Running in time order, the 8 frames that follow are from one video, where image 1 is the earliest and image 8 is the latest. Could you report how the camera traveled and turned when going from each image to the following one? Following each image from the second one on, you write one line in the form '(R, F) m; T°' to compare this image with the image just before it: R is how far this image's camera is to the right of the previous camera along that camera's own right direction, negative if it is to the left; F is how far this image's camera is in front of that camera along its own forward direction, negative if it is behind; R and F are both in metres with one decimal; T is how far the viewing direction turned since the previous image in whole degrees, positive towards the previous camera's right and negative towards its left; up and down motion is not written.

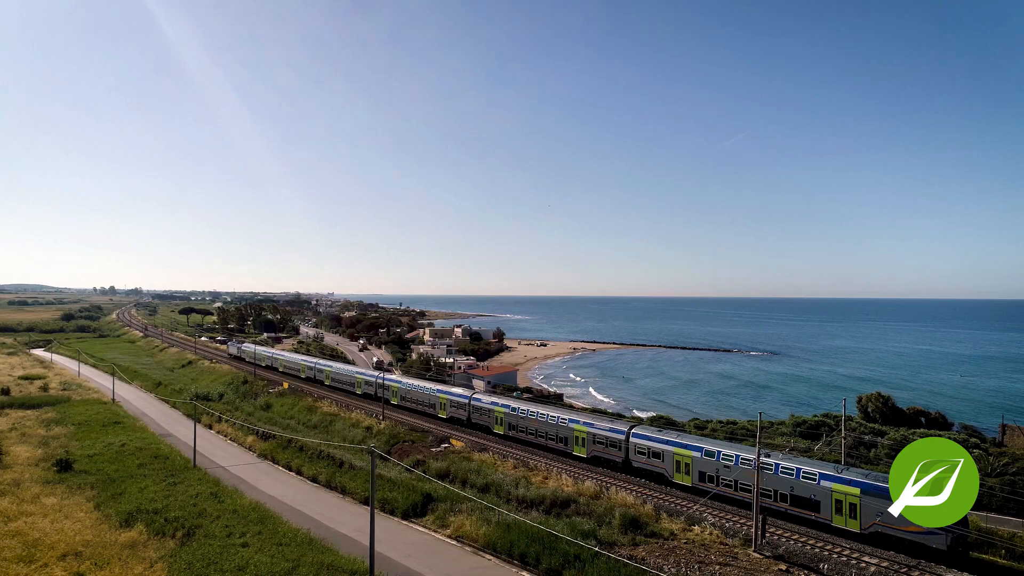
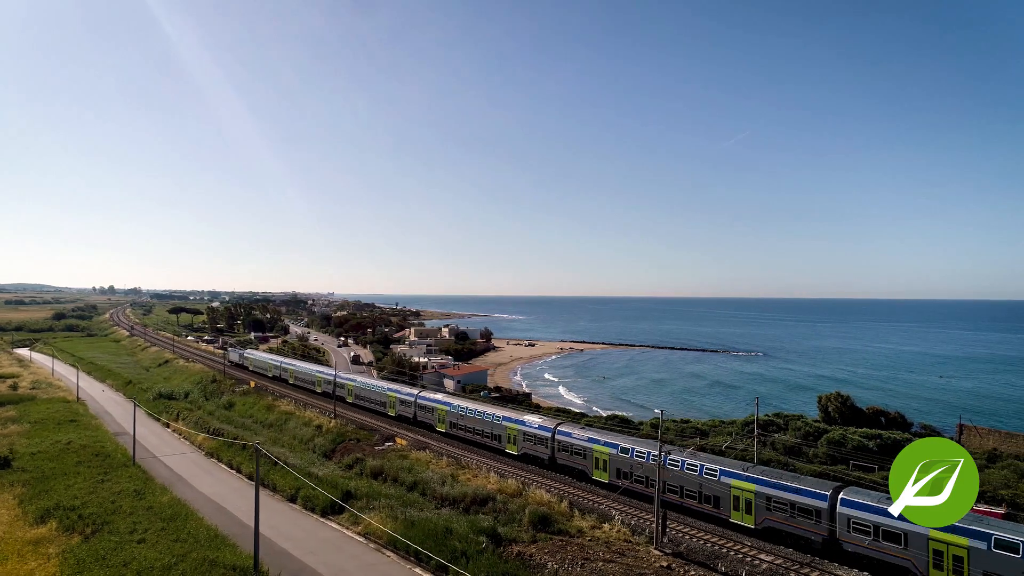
(+3.2, -0.1) m; 0°
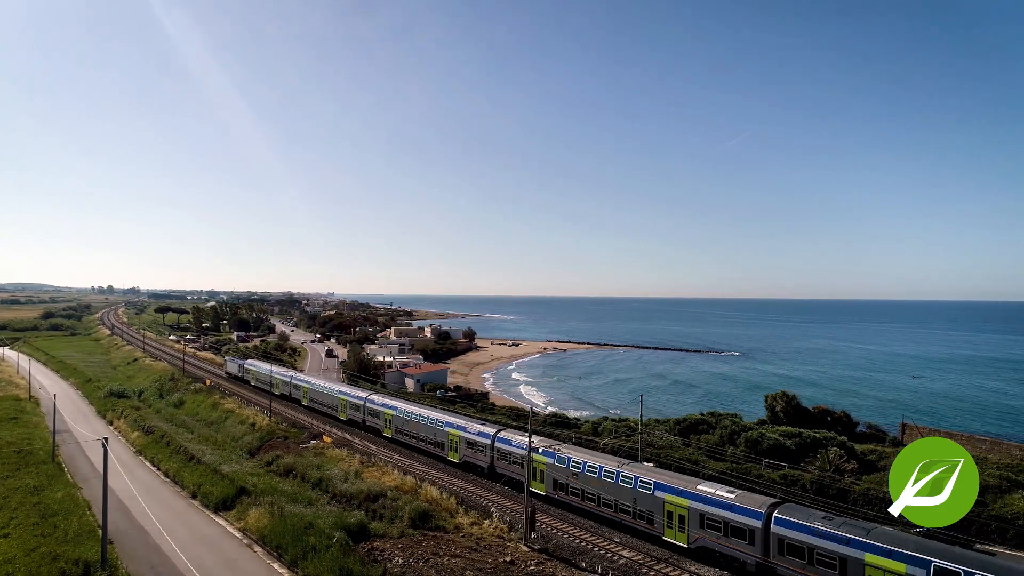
(+4.3, -0.2) m; 0°
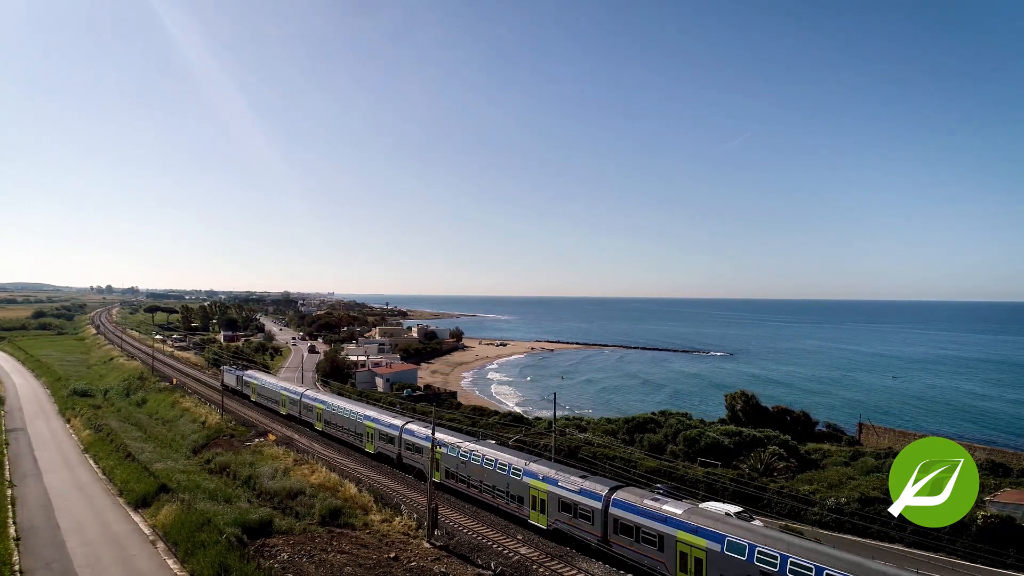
(+3.2, -0.1) m; 0°
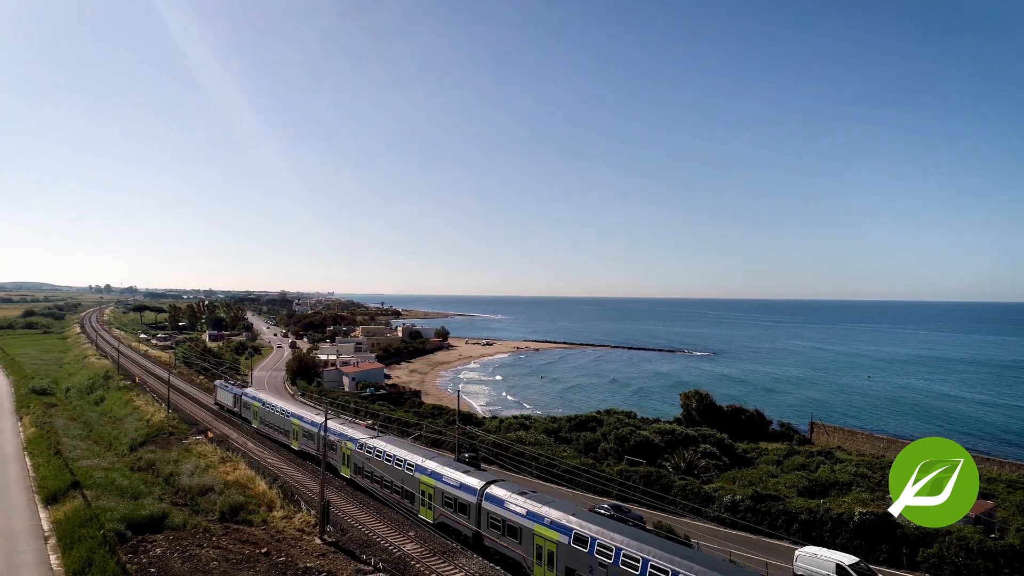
(+3.6, -0.1) m; 0°
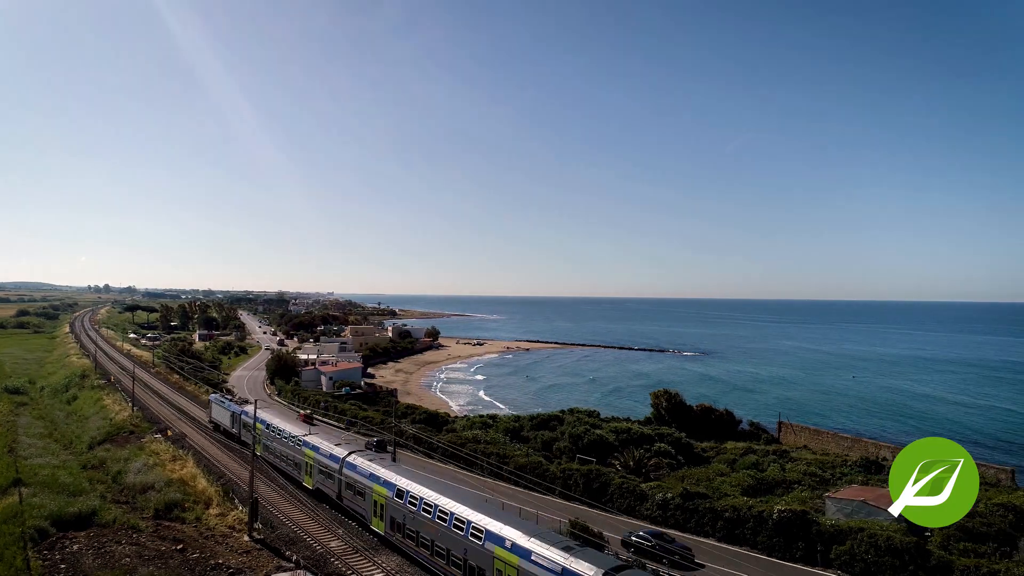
(+2.4, -0.1) m; 0°
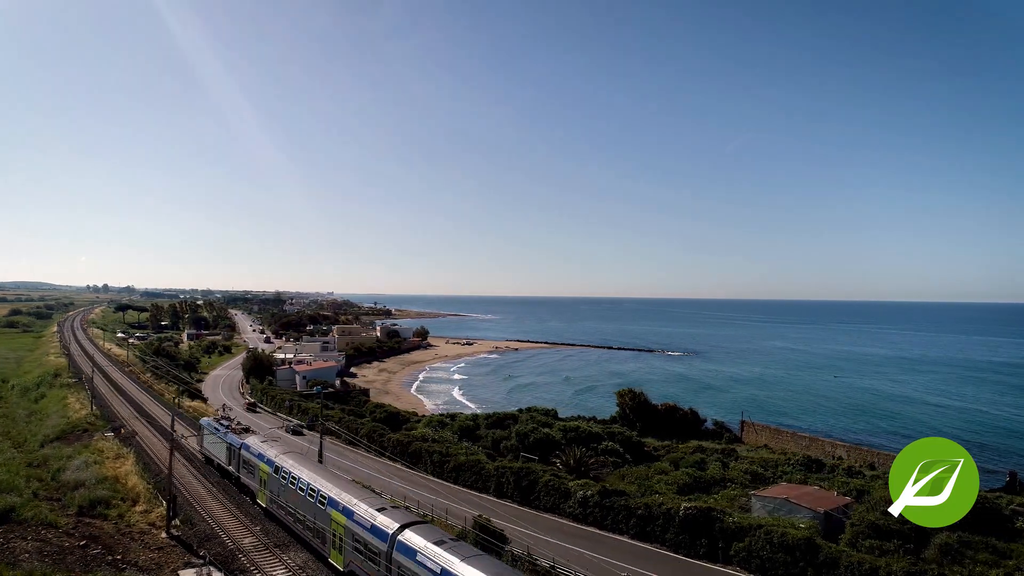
(+2.8, -0.1) m; 0°
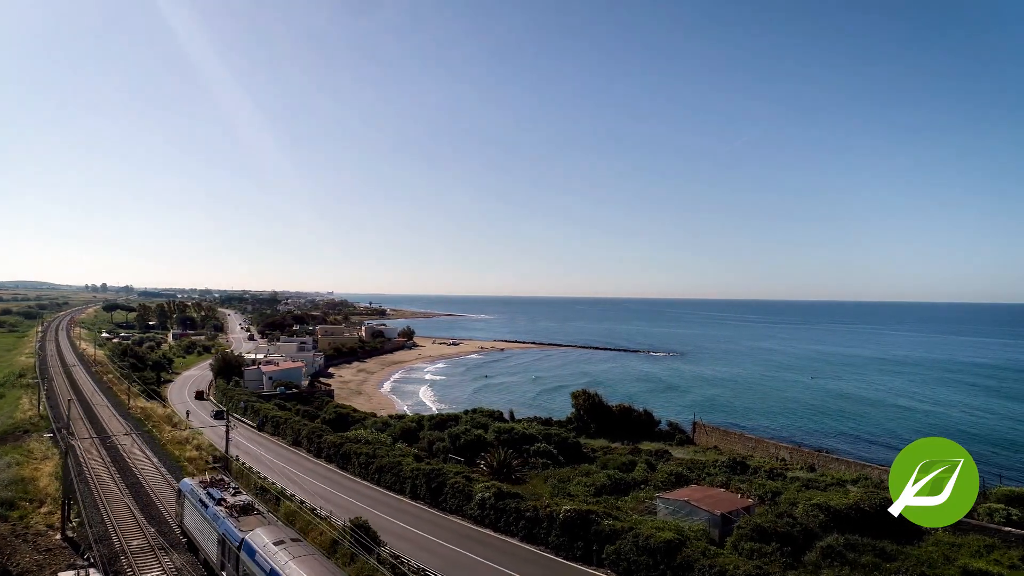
(+3.7, -0.1) m; 0°
